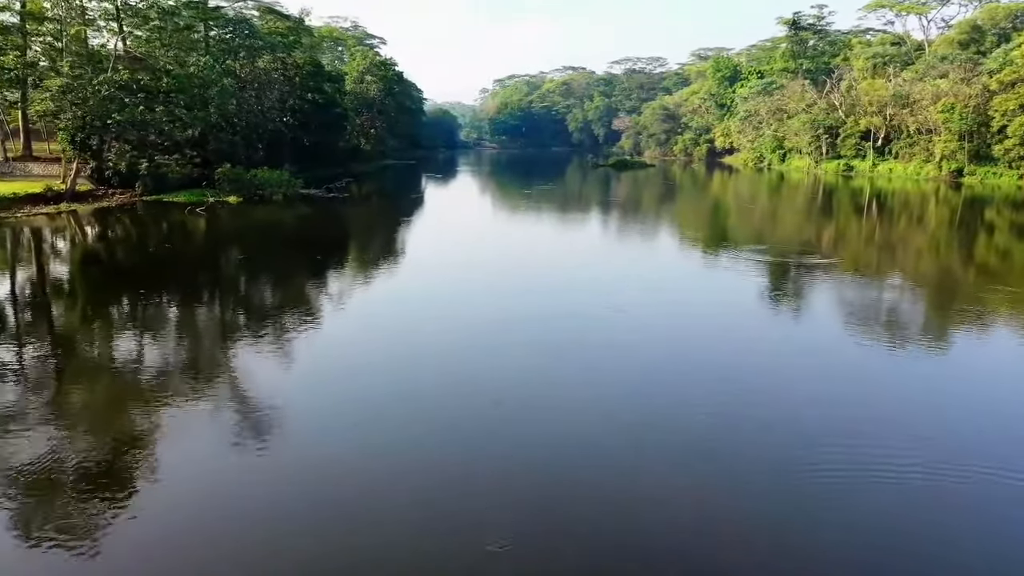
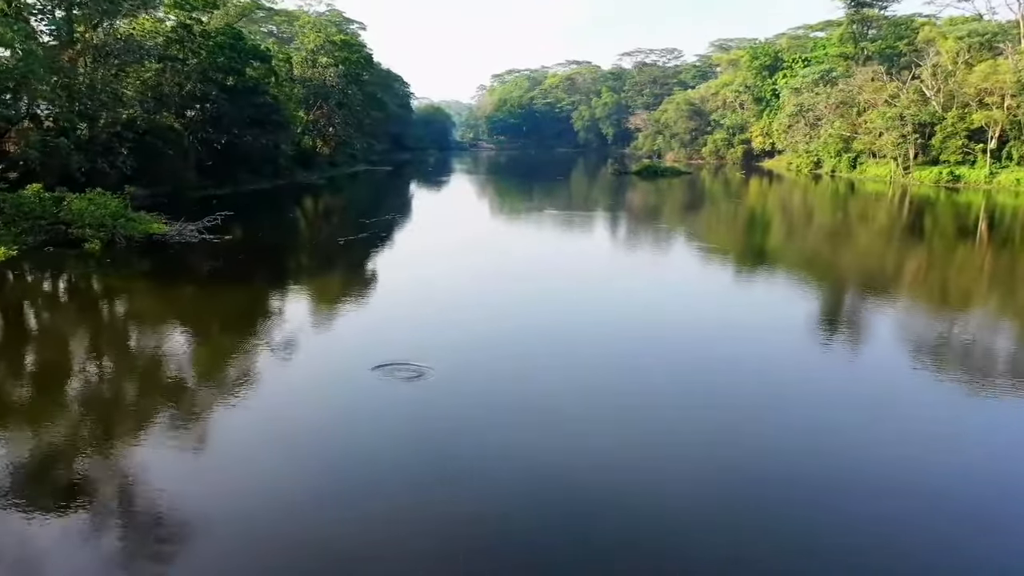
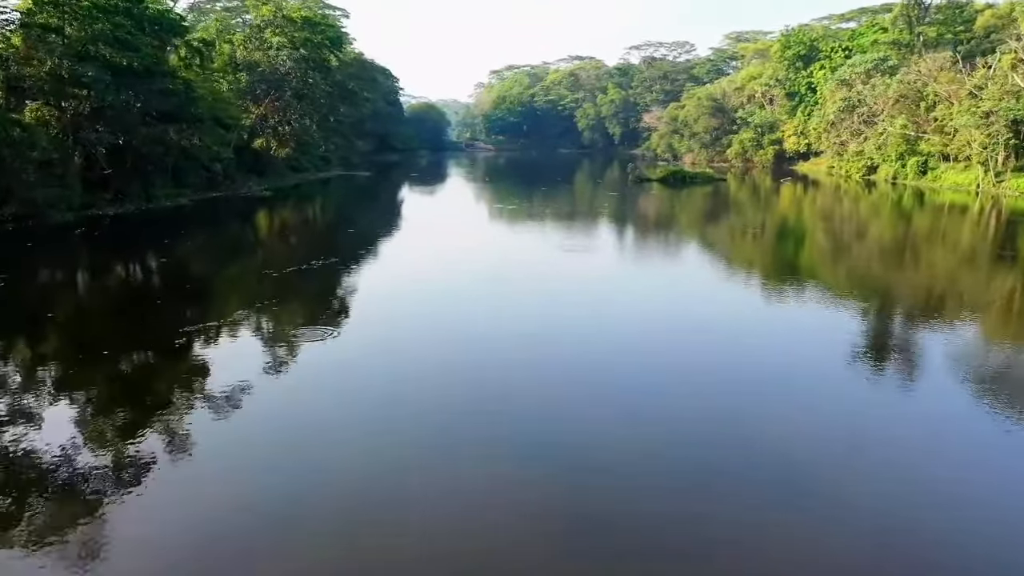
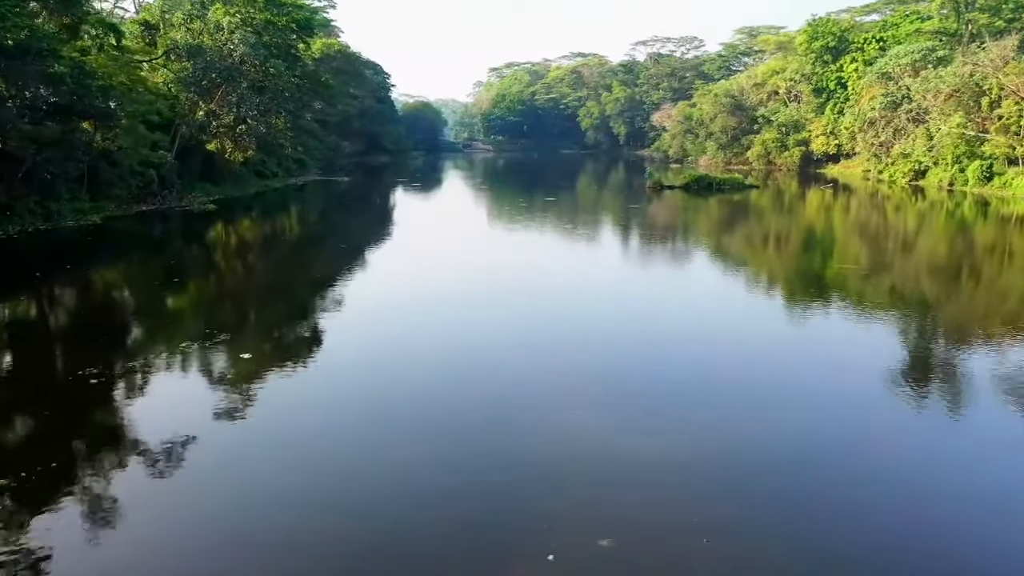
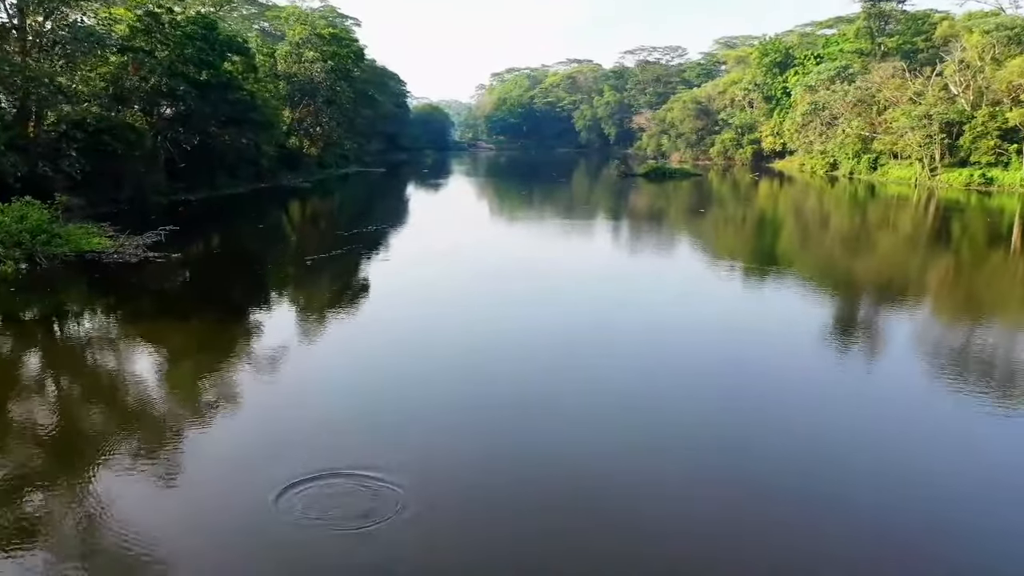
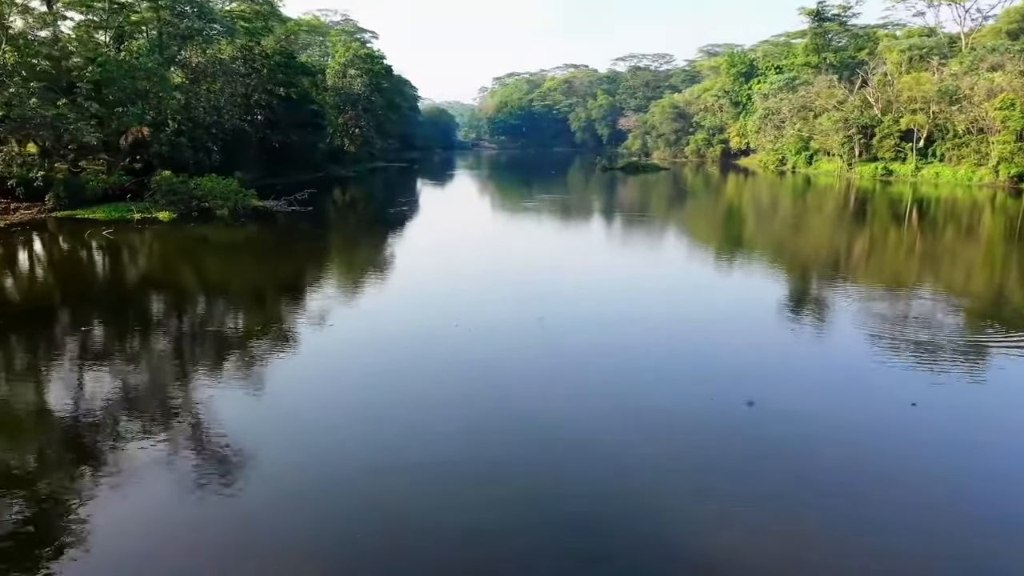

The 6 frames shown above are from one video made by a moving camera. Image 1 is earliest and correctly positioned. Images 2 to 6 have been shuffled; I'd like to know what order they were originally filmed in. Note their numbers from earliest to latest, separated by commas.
6, 2, 5, 3, 4
